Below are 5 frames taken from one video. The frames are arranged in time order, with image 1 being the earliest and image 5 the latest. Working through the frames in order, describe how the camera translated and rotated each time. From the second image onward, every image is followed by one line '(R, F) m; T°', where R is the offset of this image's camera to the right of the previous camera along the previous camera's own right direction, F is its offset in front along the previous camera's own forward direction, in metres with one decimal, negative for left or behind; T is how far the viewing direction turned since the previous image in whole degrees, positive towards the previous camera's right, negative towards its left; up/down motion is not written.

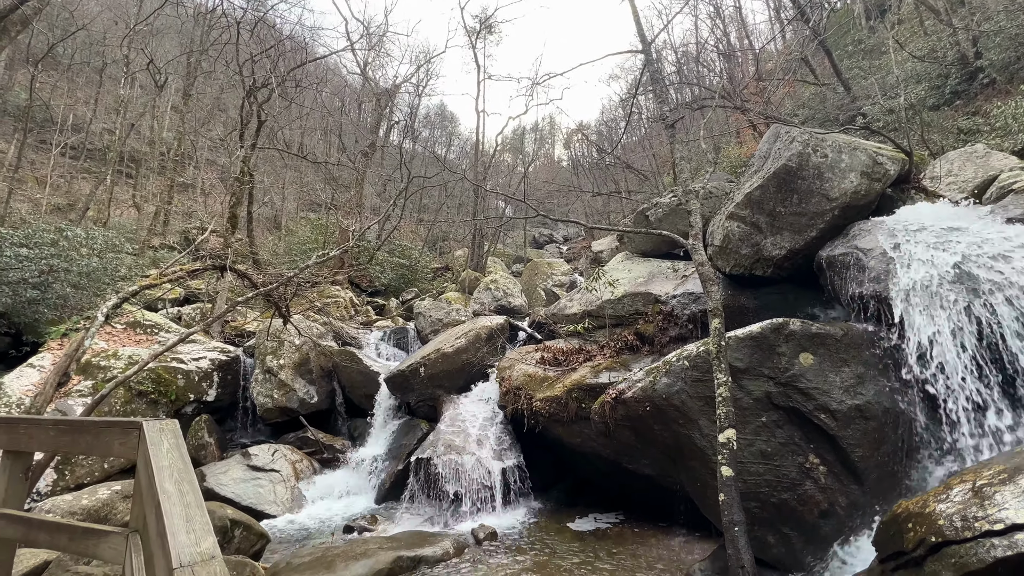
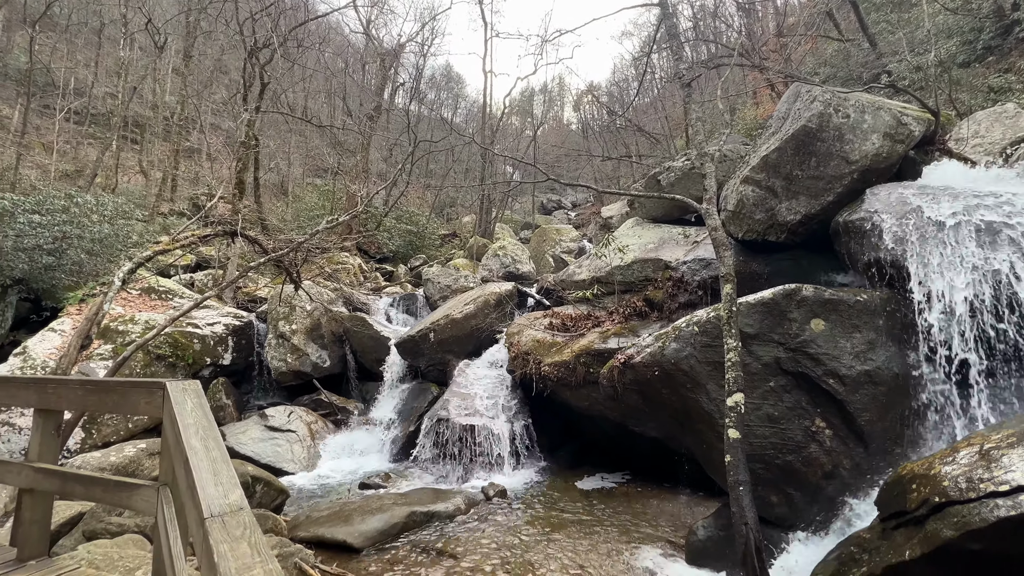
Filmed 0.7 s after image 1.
(0.0, 0.0) m; -1°
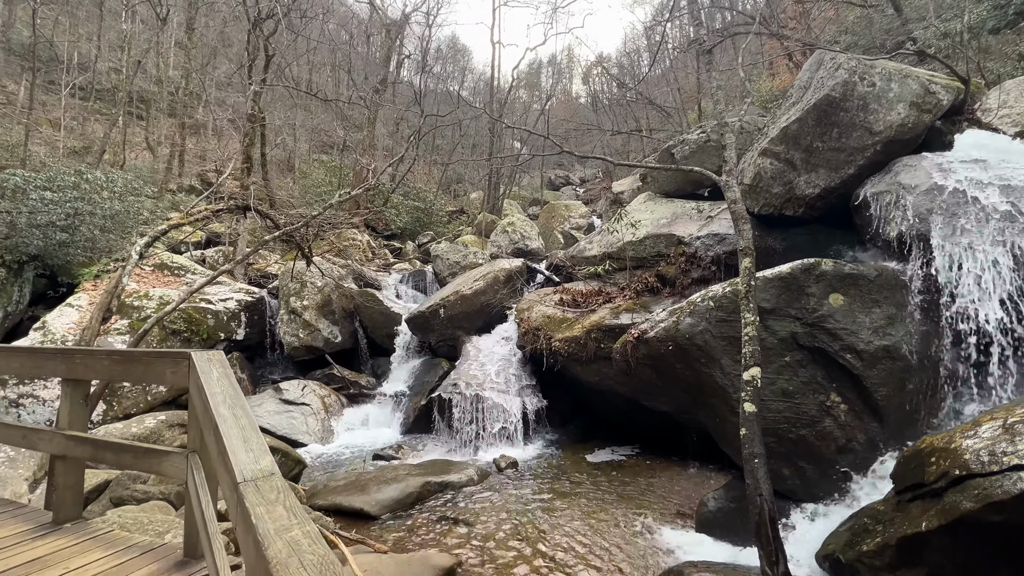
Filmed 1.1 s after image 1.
(-0.1, 0.0) m; -1°
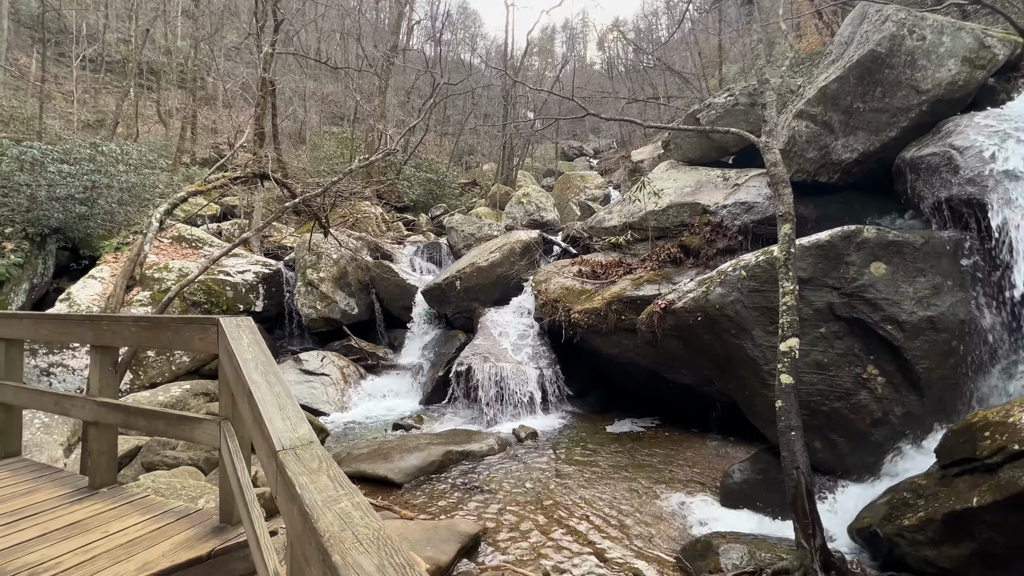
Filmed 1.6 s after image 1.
(-0.1, +0.1) m; -1°
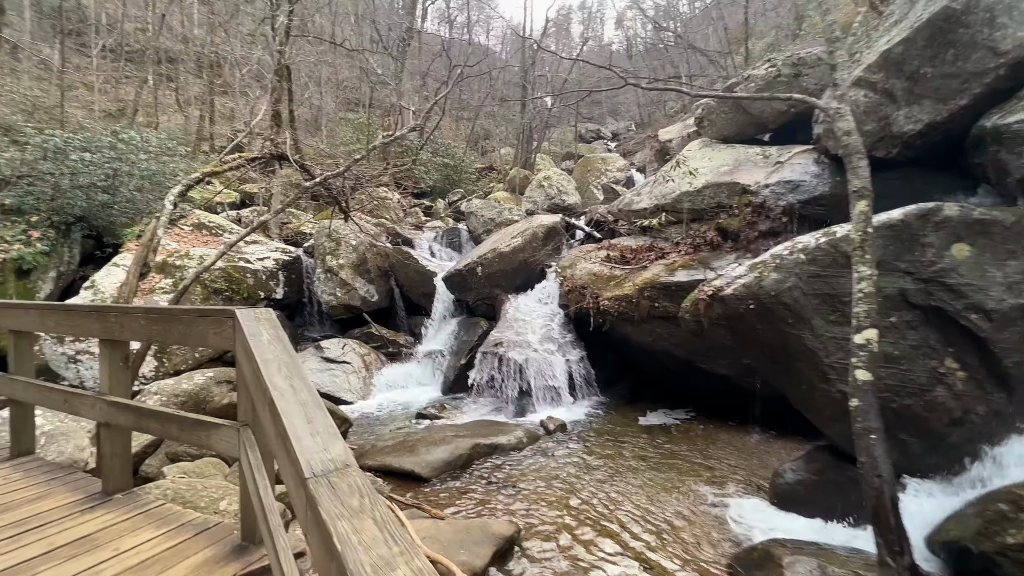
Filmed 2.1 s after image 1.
(-0.2, +0.3) m; -2°
